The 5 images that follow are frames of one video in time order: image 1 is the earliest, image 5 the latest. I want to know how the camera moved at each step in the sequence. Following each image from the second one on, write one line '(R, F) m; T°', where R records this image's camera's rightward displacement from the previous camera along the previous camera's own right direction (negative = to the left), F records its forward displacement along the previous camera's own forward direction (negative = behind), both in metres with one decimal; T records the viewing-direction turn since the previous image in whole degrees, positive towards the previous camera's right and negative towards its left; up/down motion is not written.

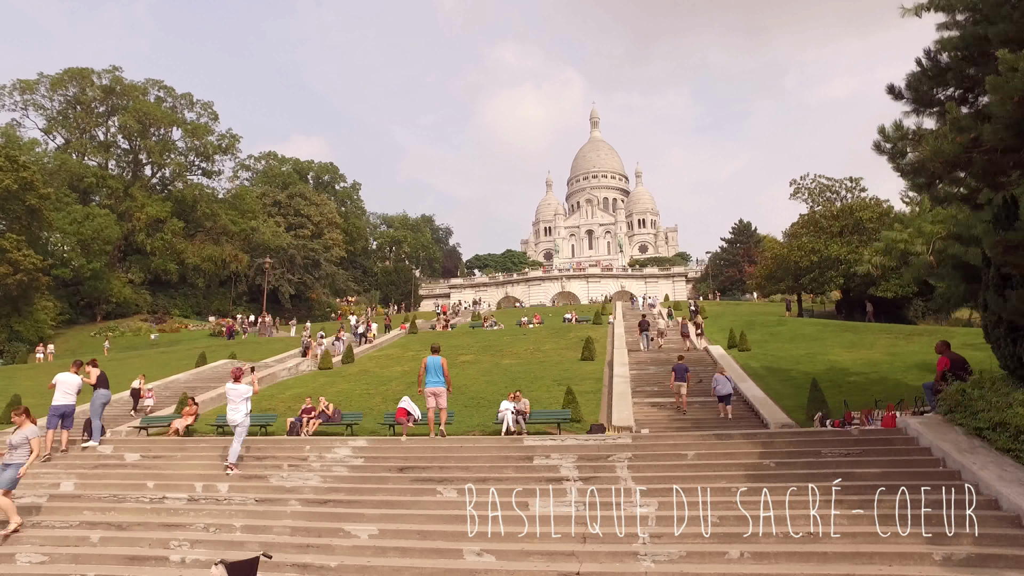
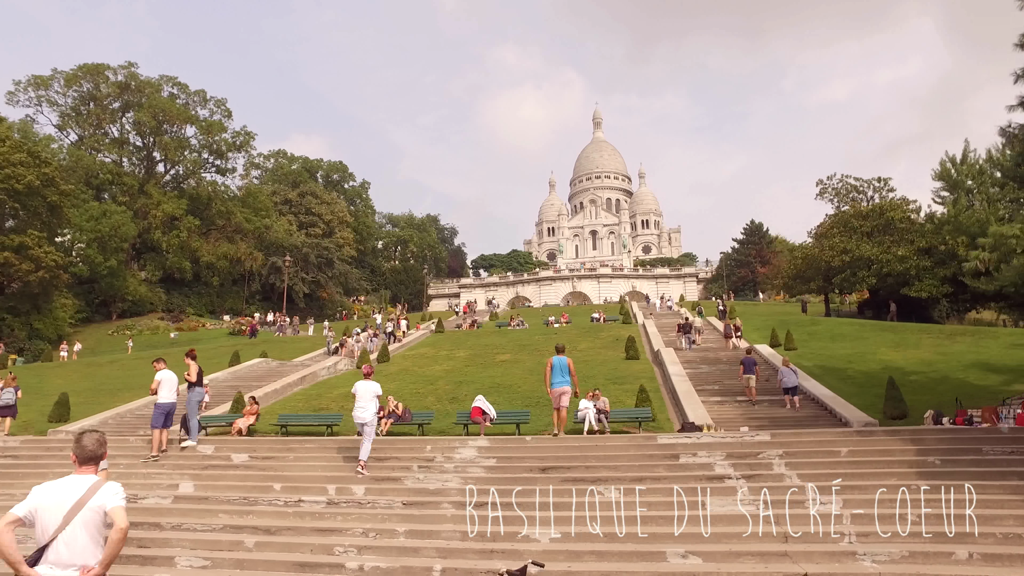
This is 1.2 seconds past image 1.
(-1.6, +0.2) m; 0°
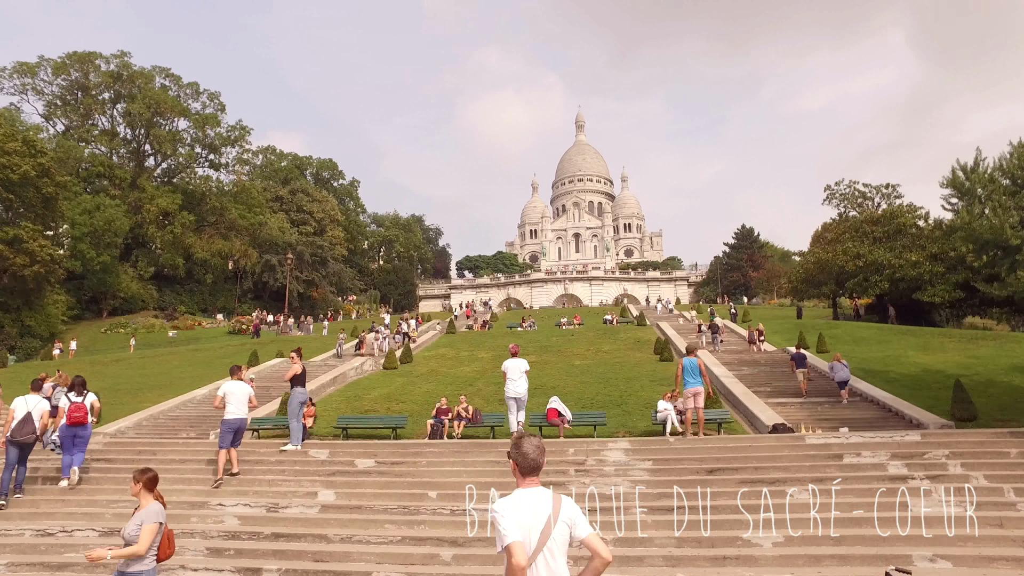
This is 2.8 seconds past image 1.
(-2.0, +0.3) m; +3°
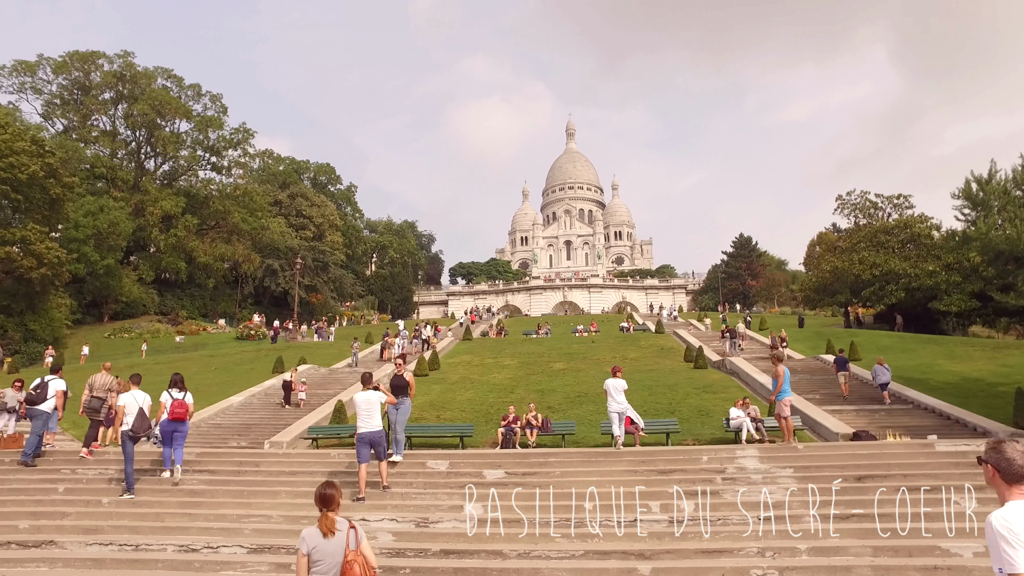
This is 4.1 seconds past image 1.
(-1.7, +0.2) m; +2°
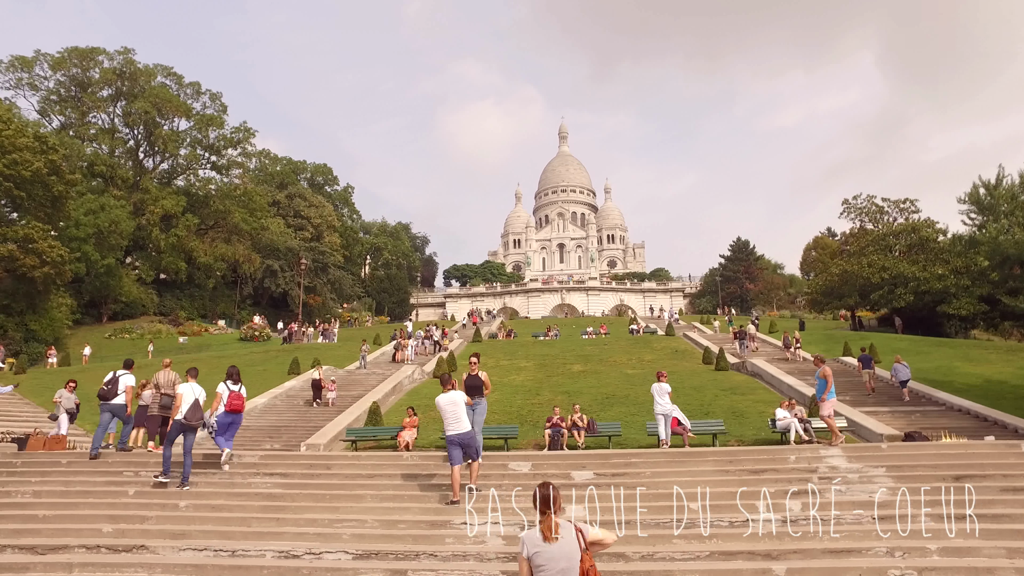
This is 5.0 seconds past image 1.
(-1.1, +0.2) m; +1°
